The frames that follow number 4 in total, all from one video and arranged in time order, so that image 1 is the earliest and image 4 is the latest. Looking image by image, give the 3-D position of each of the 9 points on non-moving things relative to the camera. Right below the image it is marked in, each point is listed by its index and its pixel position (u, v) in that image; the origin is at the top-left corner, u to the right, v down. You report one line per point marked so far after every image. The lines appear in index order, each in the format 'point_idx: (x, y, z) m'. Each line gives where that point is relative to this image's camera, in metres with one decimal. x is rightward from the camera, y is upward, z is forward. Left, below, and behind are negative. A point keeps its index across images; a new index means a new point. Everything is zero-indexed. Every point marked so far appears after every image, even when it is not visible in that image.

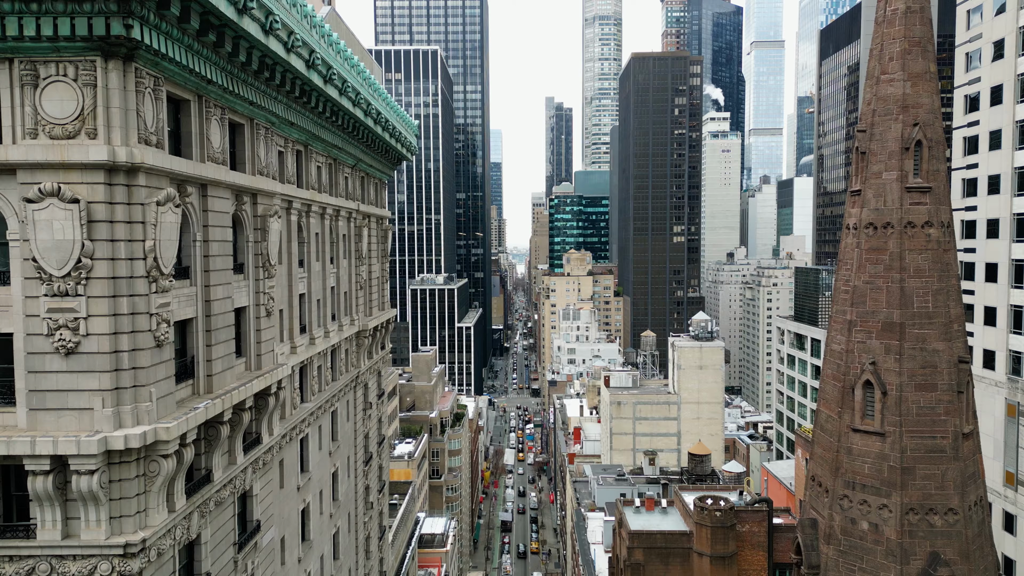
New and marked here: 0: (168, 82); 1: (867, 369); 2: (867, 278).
0: (-9.0, +5.4, +18.9) m
1: (+9.6, -2.2, +19.5) m
2: (+9.8, +0.3, +19.9) m
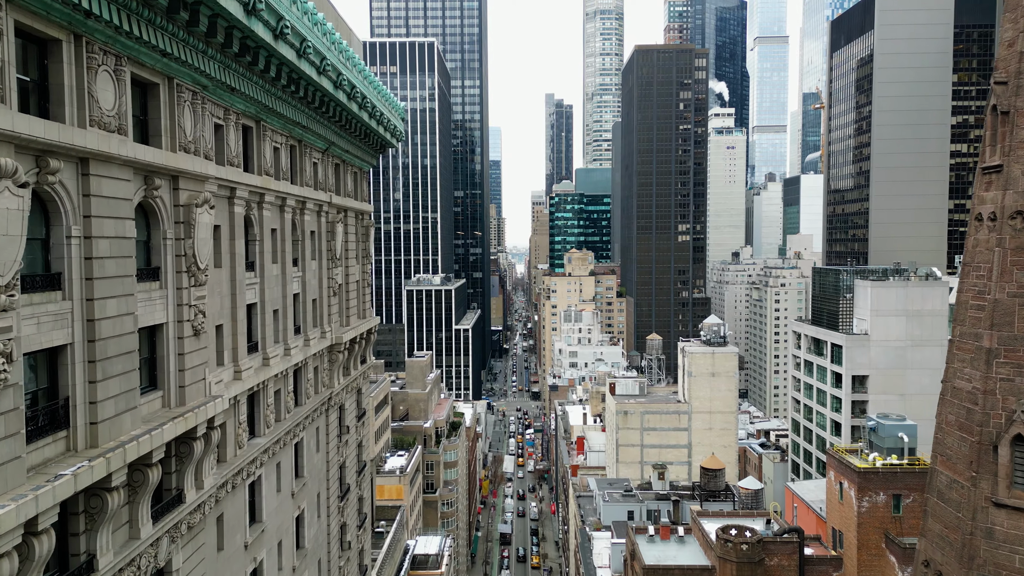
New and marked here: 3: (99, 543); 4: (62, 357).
0: (-9.0, +5.1, +13.1) m
1: (+9.6, -2.5, +13.7) m
2: (+9.8, 0.0, +14.1) m
3: (-8.7, -5.4, +15.2) m
4: (-9.2, -1.4, +14.7) m
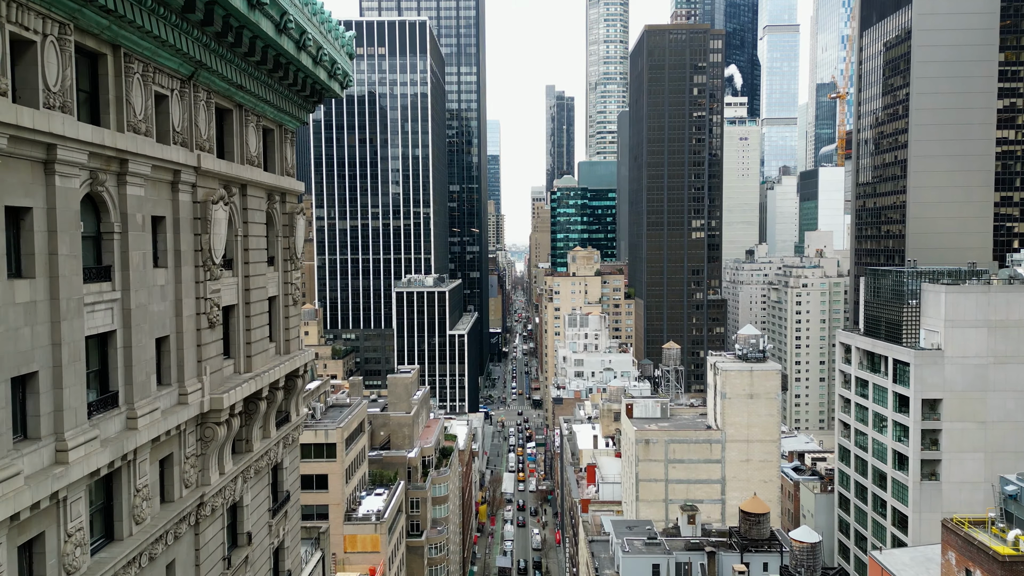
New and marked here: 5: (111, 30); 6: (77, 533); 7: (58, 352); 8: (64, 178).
0: (-9.0, +4.3, -0.7) m
1: (+9.7, -3.3, 0.0) m
2: (+9.8, -0.8, +0.3) m
3: (-8.7, -6.2, +1.5) m
4: (-9.2, -2.2, +1.0) m
5: (-8.5, +5.5, +15.7) m
6: (-8.6, -4.8, +14.2) m
7: (-8.7, -1.2, +13.9) m
8: (-8.7, +2.2, +14.3) m
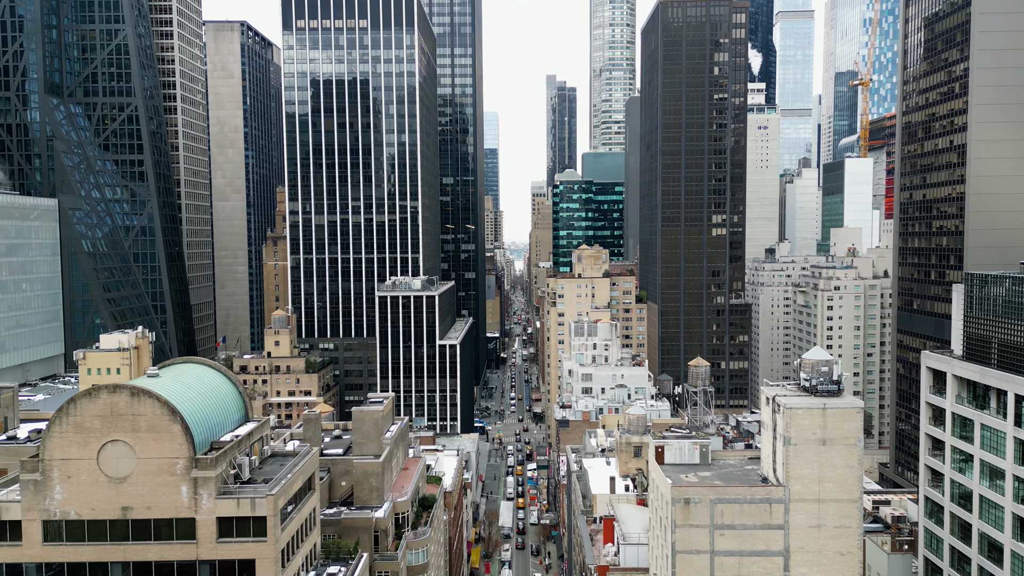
0: (-9.1, +3.2, -18.0) m
1: (+9.6, -4.3, -17.3) m
2: (+9.7, -1.9, -16.9) m
3: (-8.8, -7.3, -15.8) m
4: (-9.3, -3.3, -16.3) m
5: (-8.6, +4.5, -1.6) m
6: (-8.7, -5.9, -3.0) m
7: (-8.8, -2.2, -3.4) m
8: (-8.8, +1.2, -3.0) m
